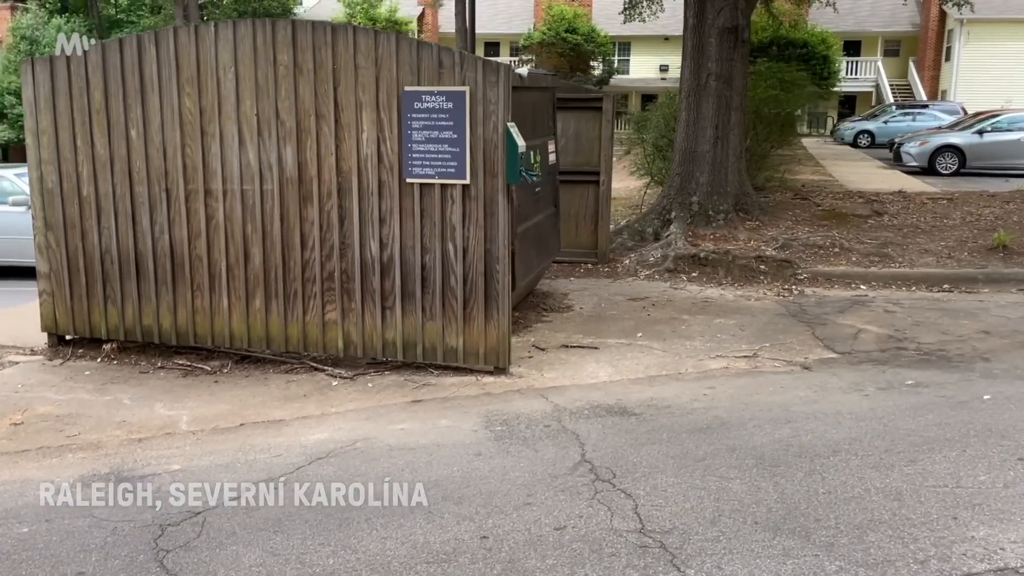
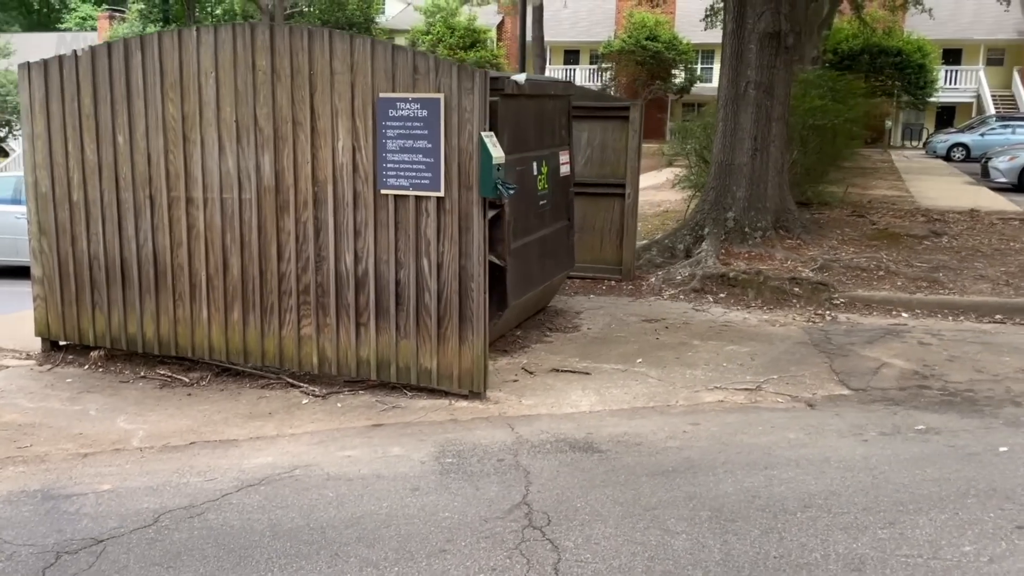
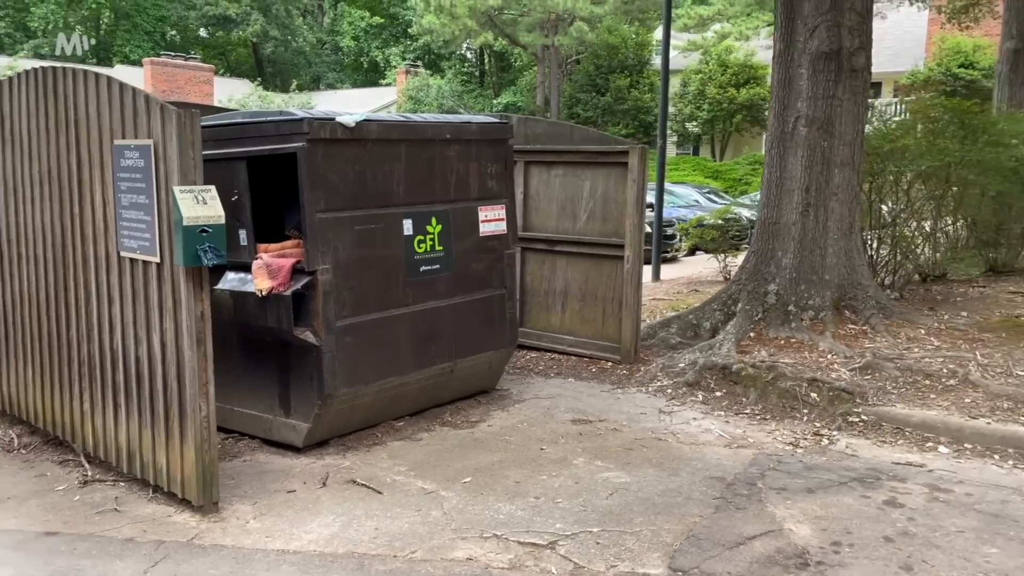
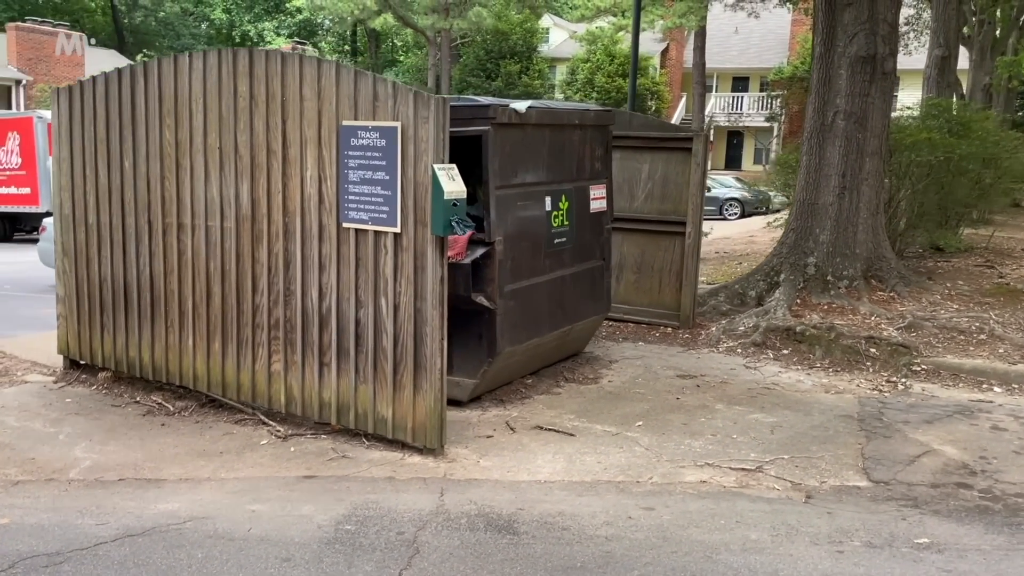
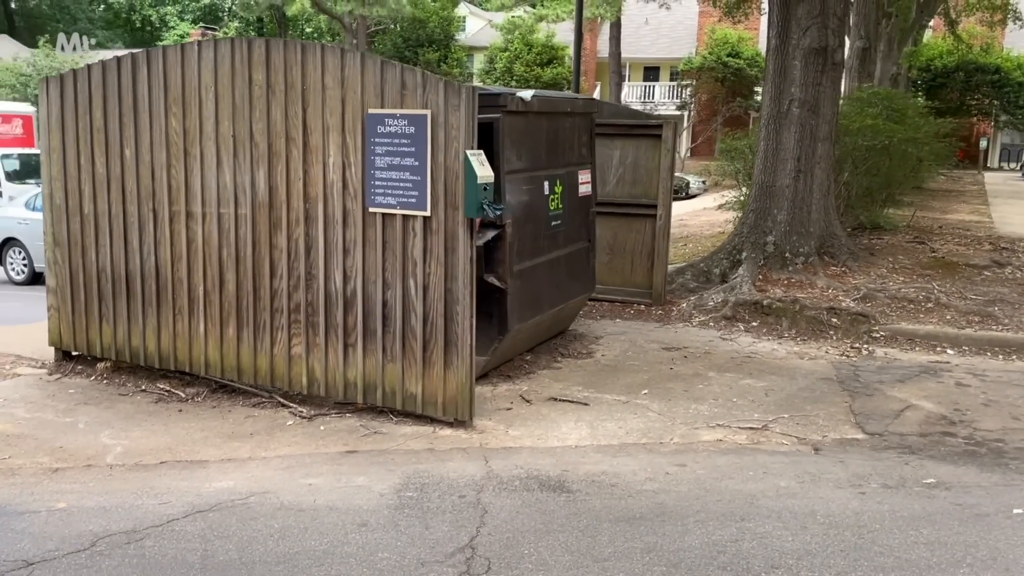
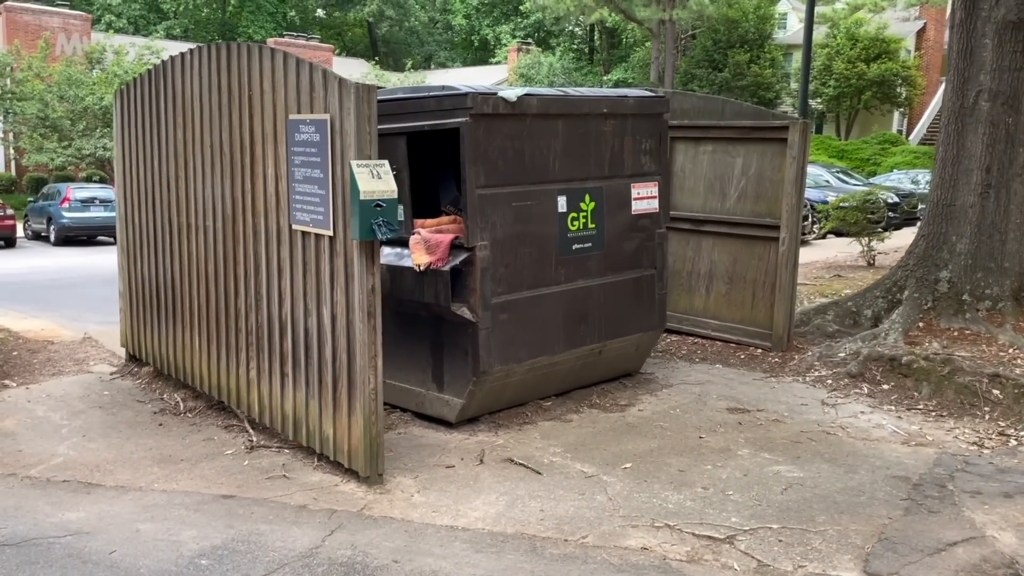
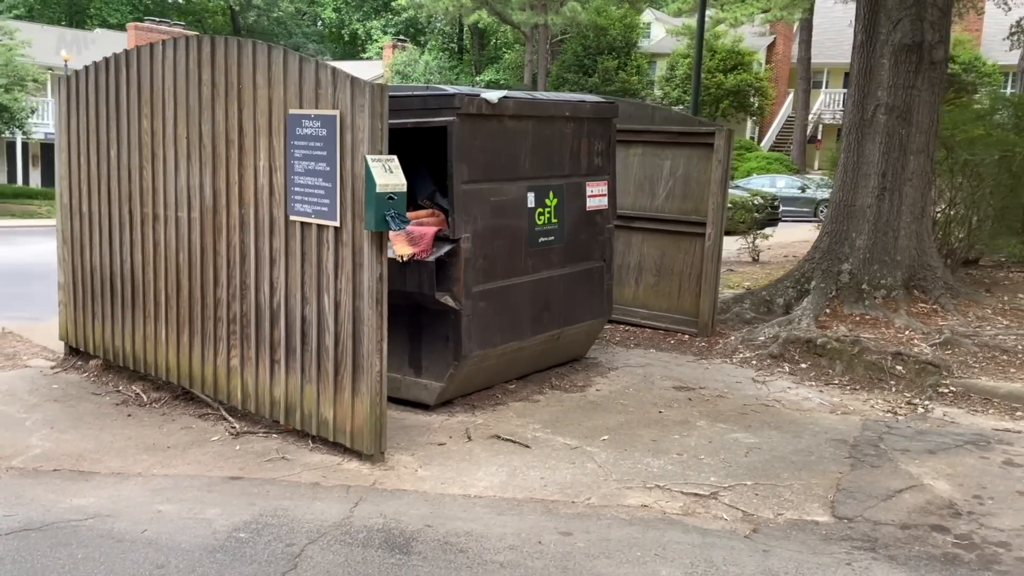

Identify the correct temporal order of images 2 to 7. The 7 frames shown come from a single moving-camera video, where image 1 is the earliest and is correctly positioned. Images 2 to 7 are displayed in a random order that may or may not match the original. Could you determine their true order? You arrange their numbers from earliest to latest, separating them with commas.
2, 5, 4, 7, 6, 3
